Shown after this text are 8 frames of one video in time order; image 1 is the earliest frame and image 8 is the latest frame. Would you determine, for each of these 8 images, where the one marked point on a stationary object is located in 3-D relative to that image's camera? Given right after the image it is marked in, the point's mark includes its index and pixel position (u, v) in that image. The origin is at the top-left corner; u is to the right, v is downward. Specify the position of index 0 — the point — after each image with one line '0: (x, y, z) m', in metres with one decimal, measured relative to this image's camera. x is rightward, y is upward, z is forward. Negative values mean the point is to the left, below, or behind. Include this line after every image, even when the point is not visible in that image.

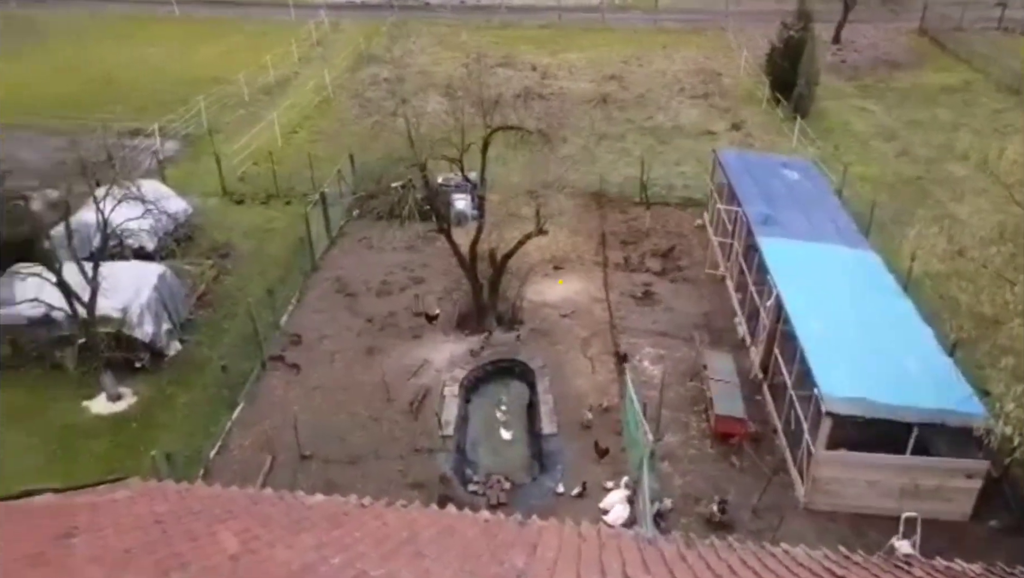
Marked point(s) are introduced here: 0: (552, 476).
0: (+0.6, -2.7, +11.0) m
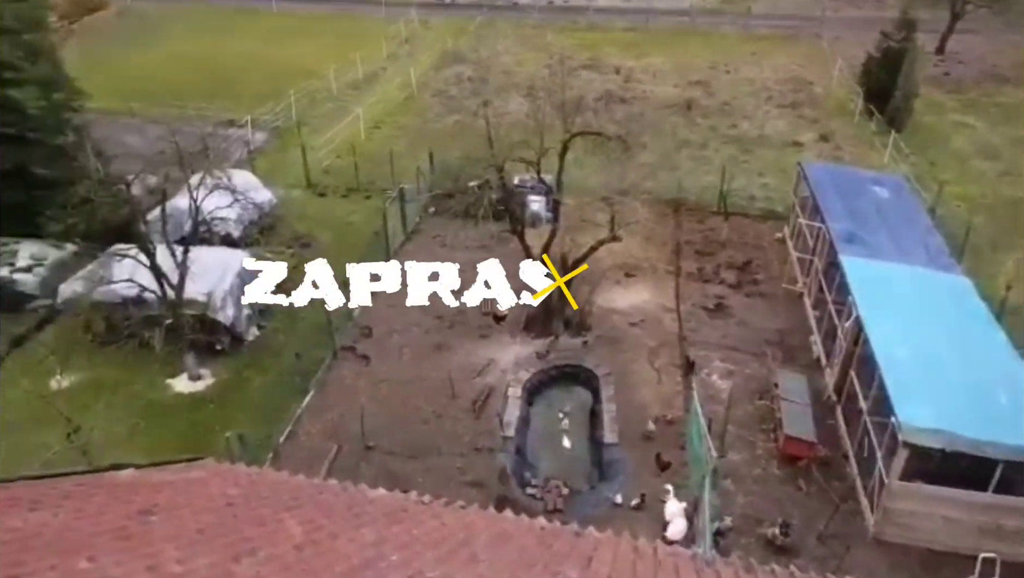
0: (+1.4, -2.8, +10.9) m
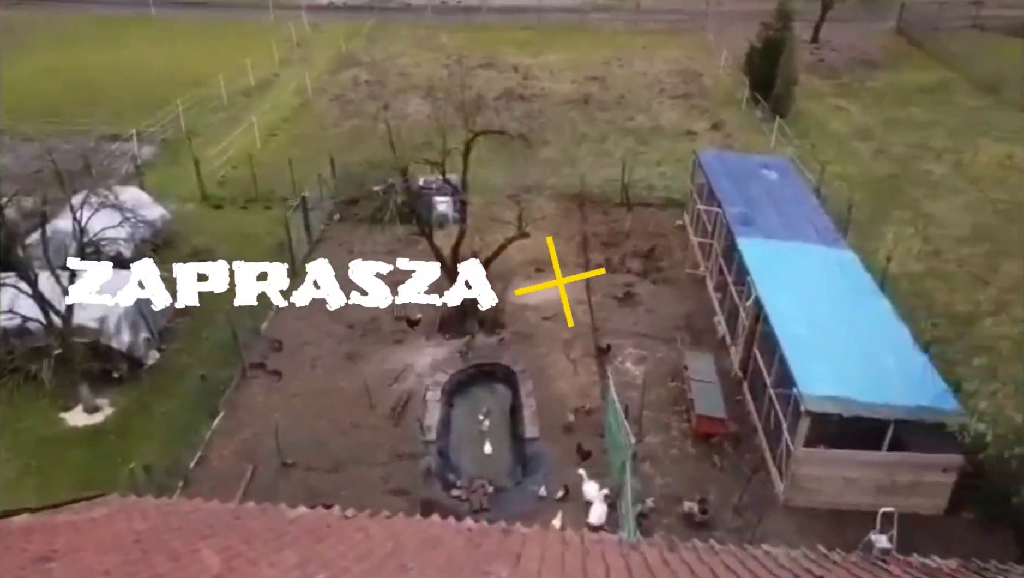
0: (+0.3, -2.7, +11.0) m
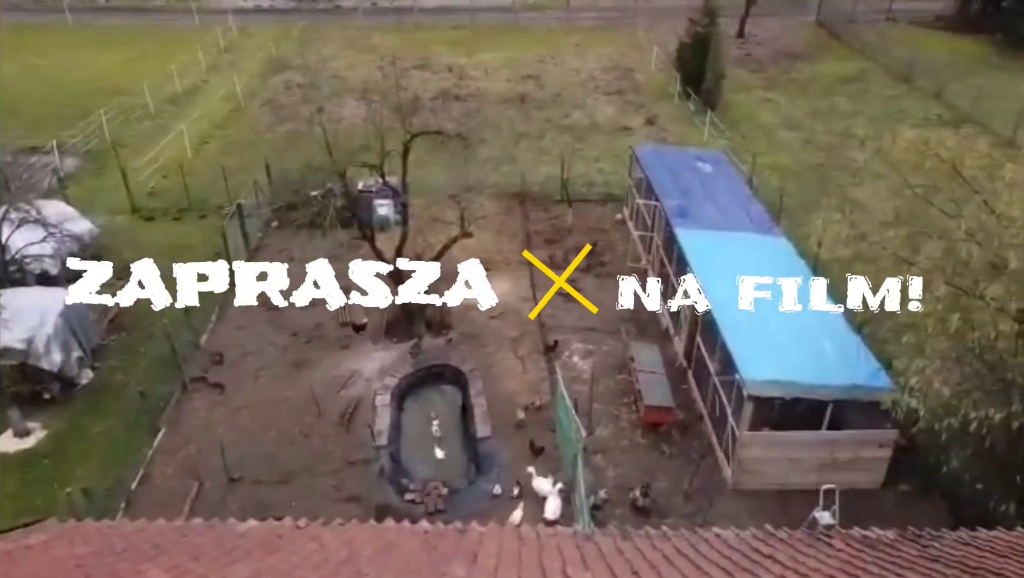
0: (-0.3, -2.7, +11.0) m
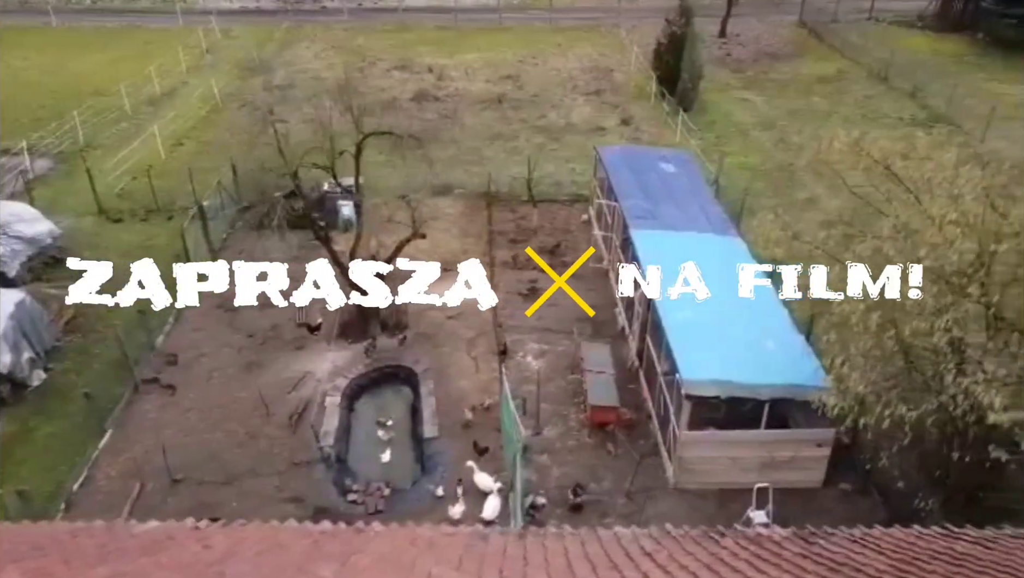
0: (-1.1, -2.7, +11.0) m
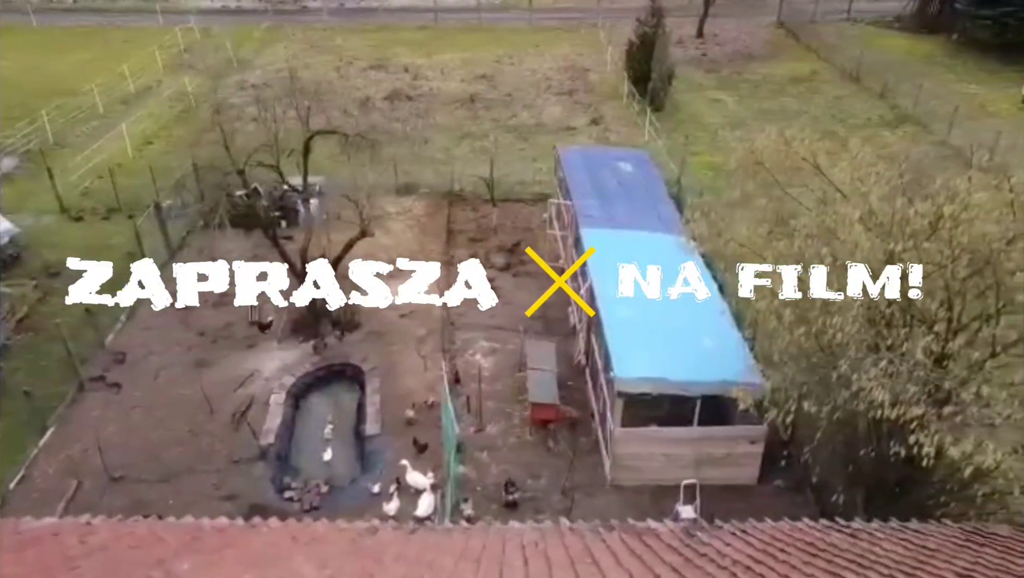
0: (-2.0, -2.7, +11.0) m
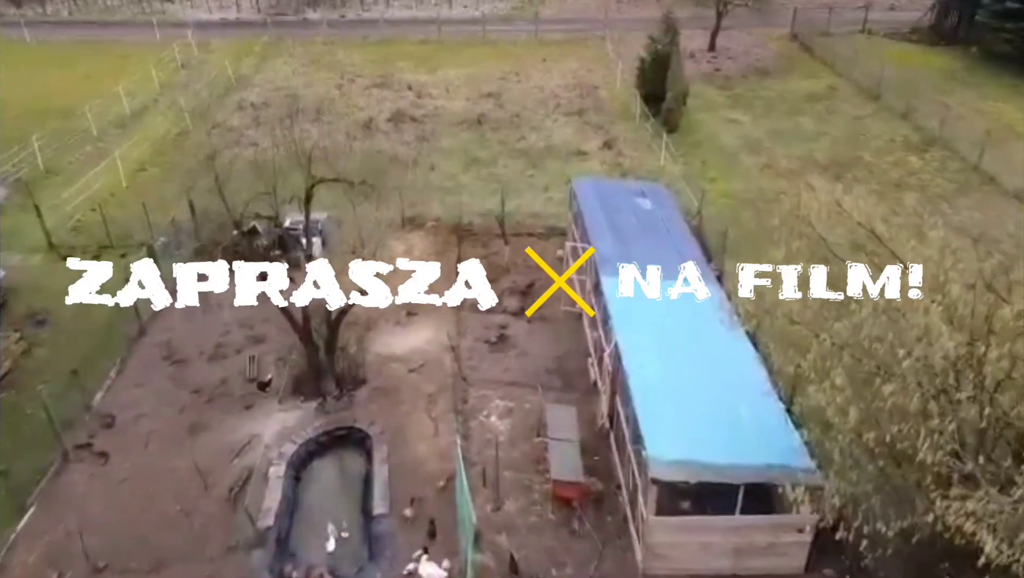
0: (-1.7, -3.6, +10.1) m
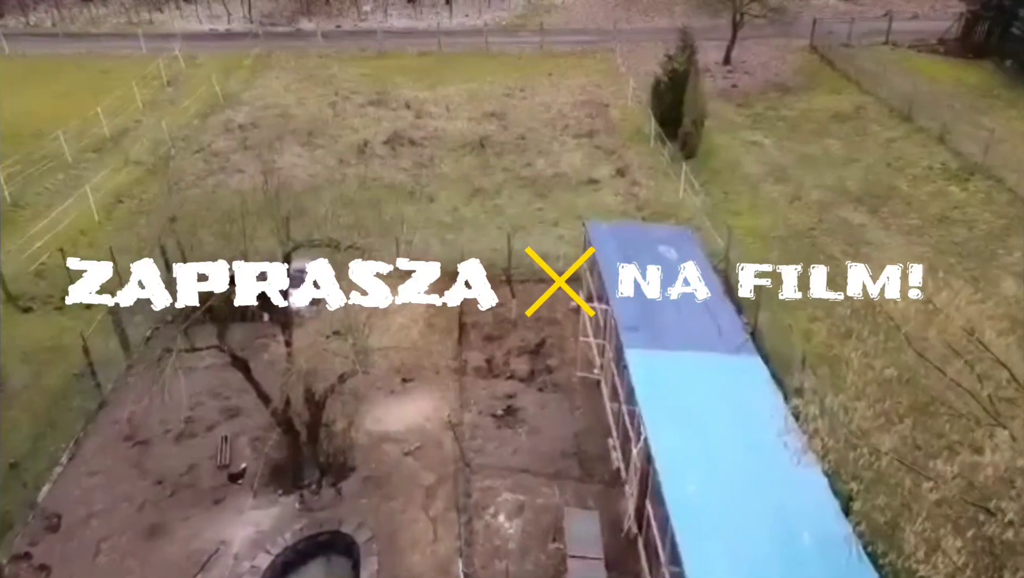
0: (-1.6, -4.7, +8.3) m
